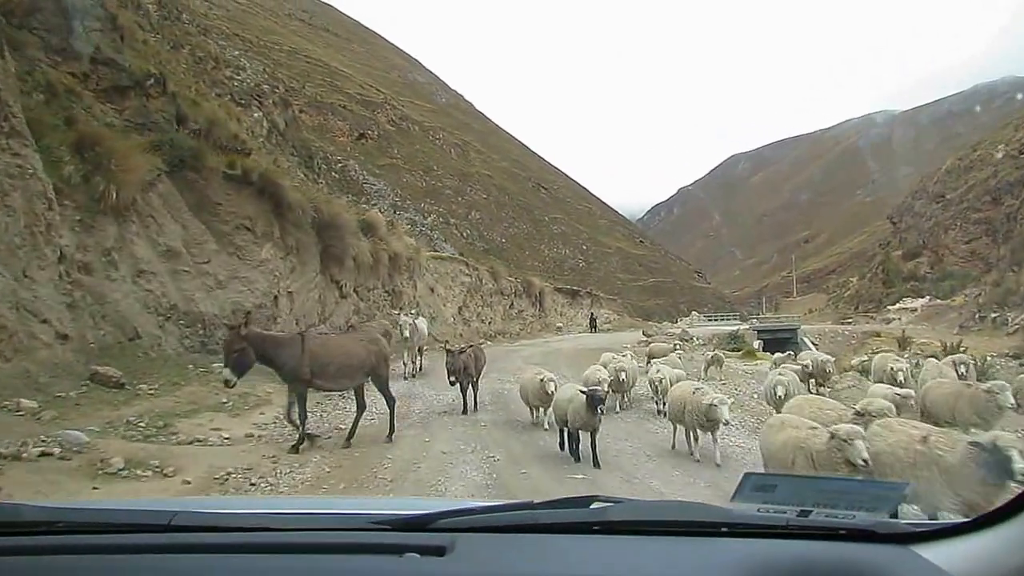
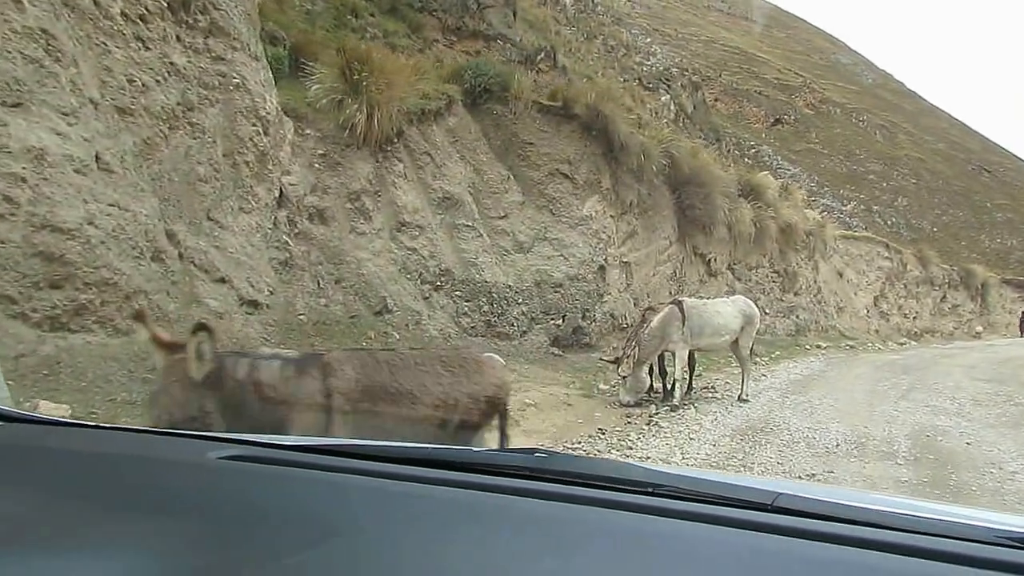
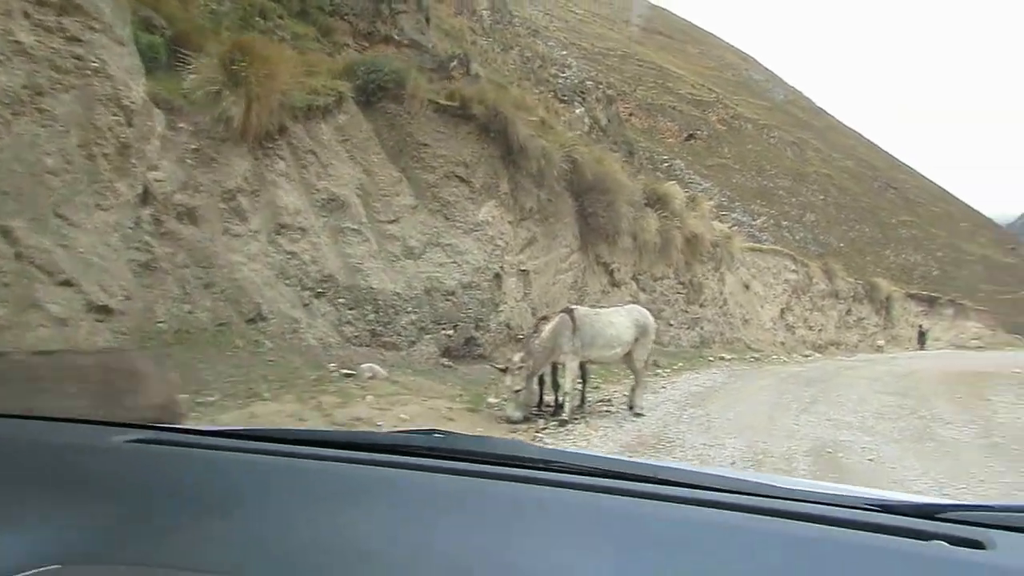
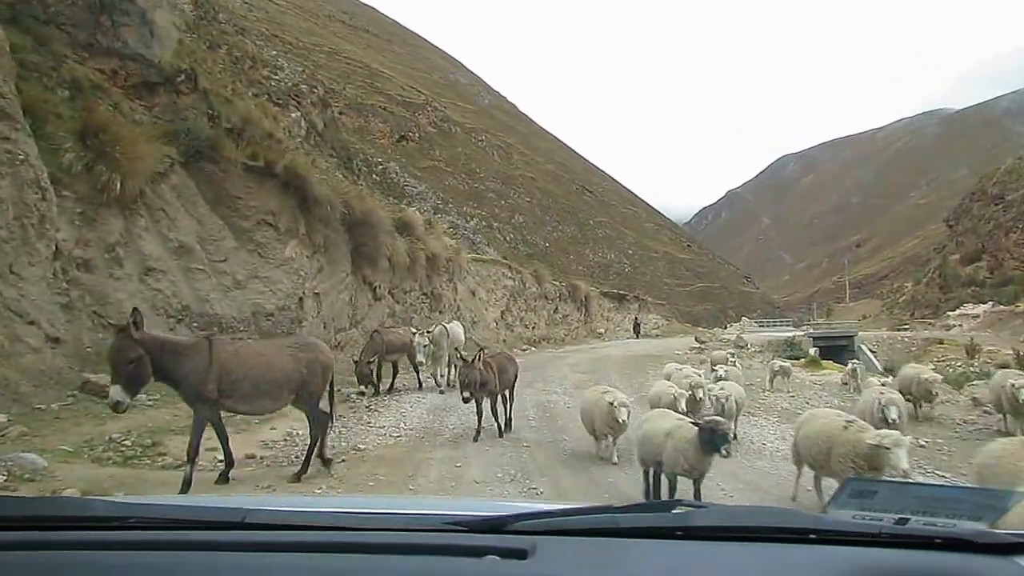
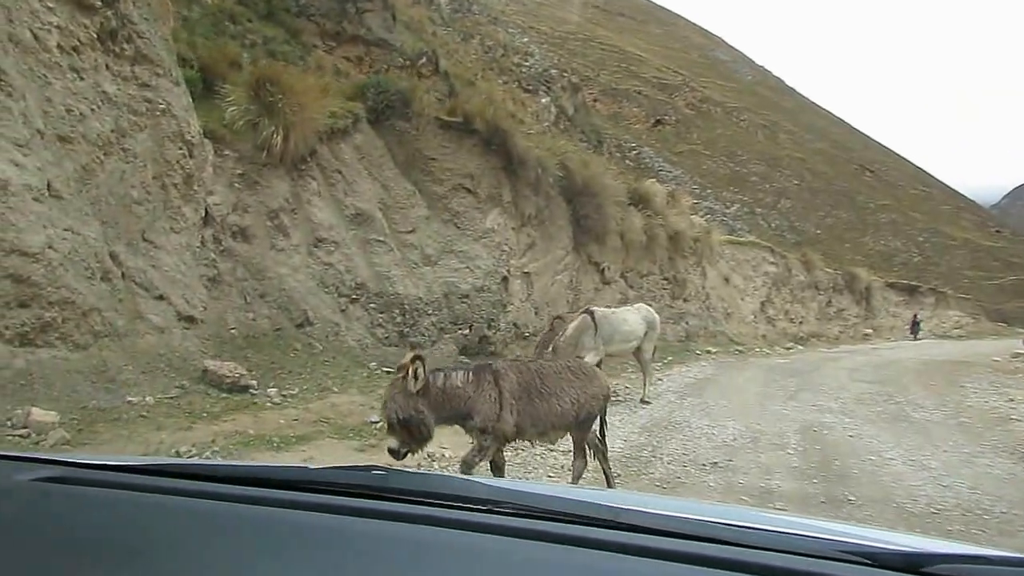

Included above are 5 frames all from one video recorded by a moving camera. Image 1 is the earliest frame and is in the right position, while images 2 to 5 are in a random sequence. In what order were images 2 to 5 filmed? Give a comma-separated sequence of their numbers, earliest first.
4, 5, 2, 3
